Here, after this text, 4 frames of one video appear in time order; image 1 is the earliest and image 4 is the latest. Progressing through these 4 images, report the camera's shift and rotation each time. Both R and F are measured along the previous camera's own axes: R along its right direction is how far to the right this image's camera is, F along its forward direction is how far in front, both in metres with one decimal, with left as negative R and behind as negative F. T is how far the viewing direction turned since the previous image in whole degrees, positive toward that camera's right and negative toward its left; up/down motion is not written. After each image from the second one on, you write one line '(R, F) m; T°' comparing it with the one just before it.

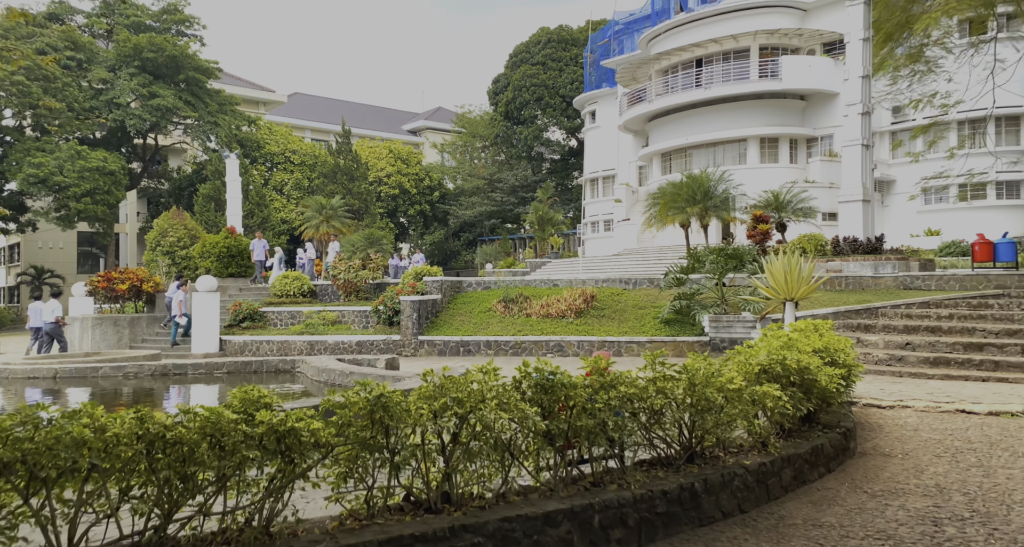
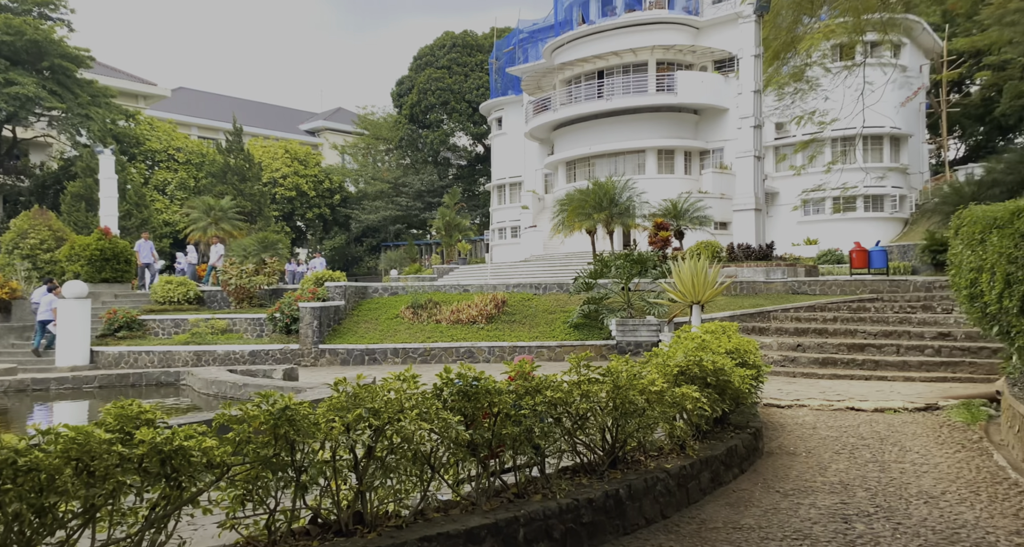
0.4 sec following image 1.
(-0.1, +0.2) m; +8°
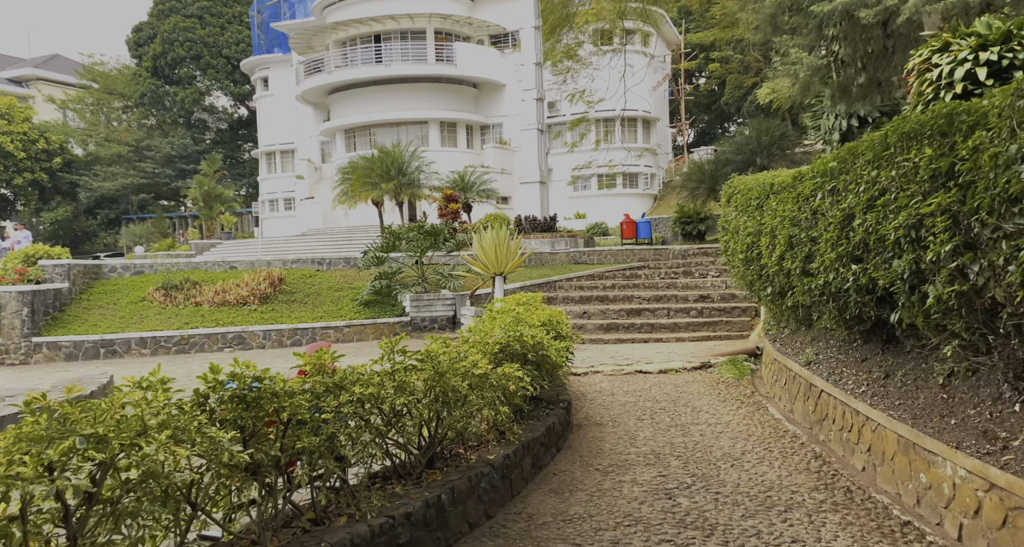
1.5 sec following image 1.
(-0.1, +0.7) m; +19°
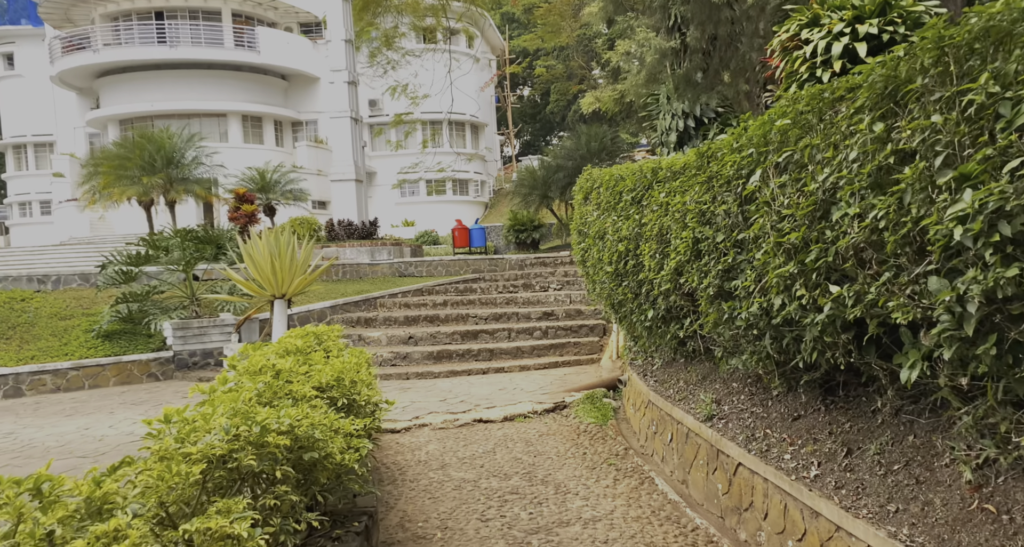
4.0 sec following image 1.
(+0.3, +1.9) m; +15°
